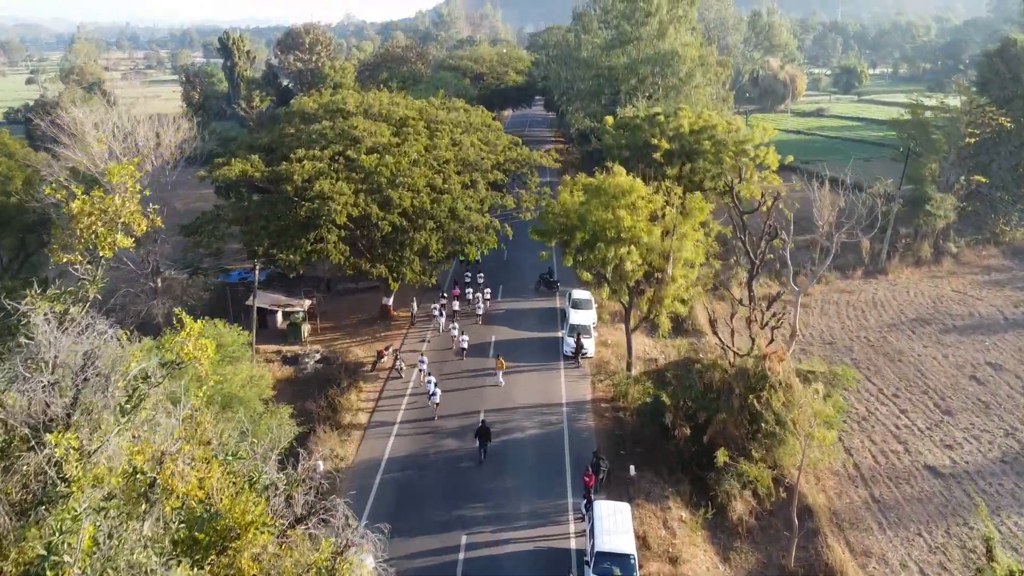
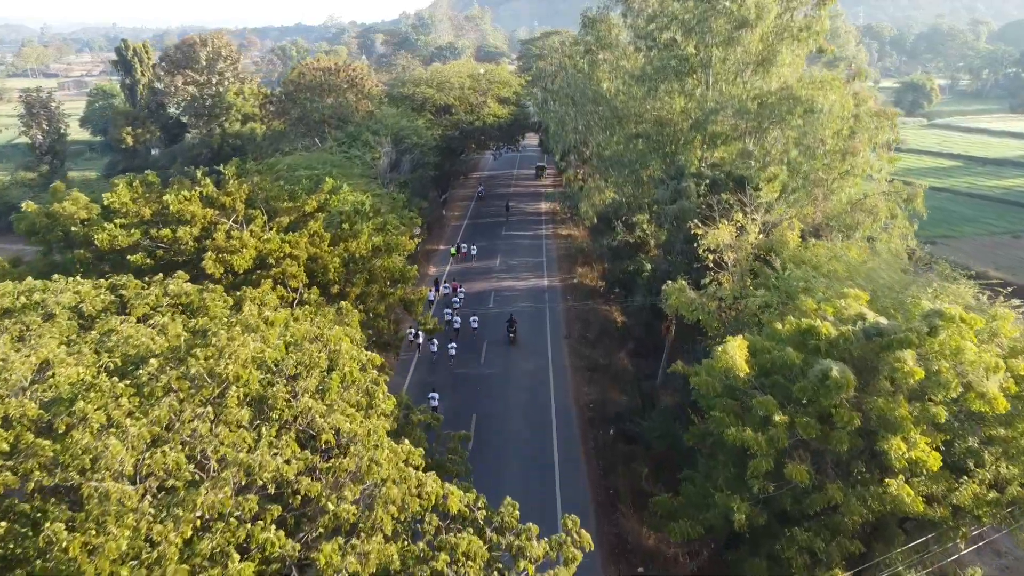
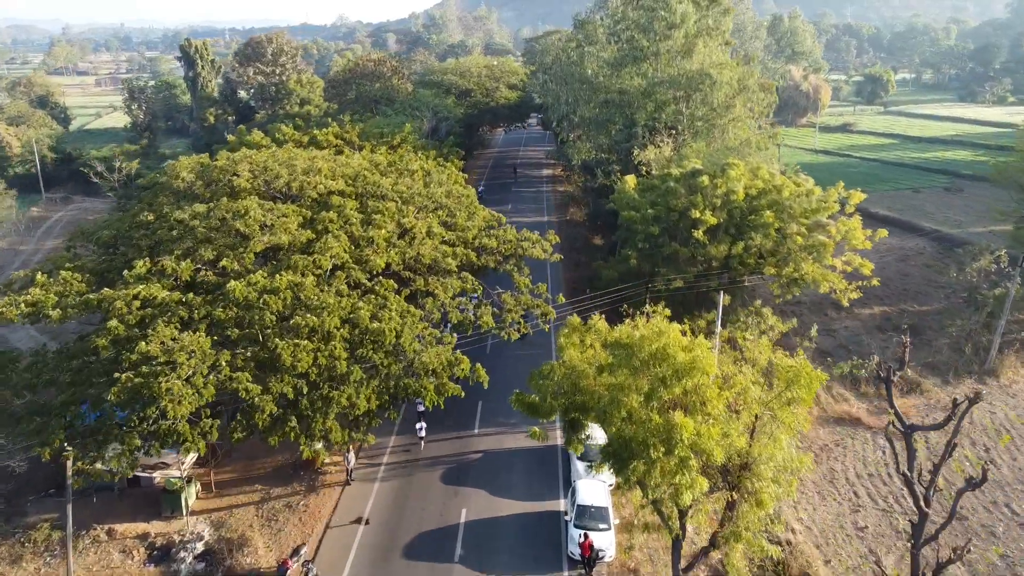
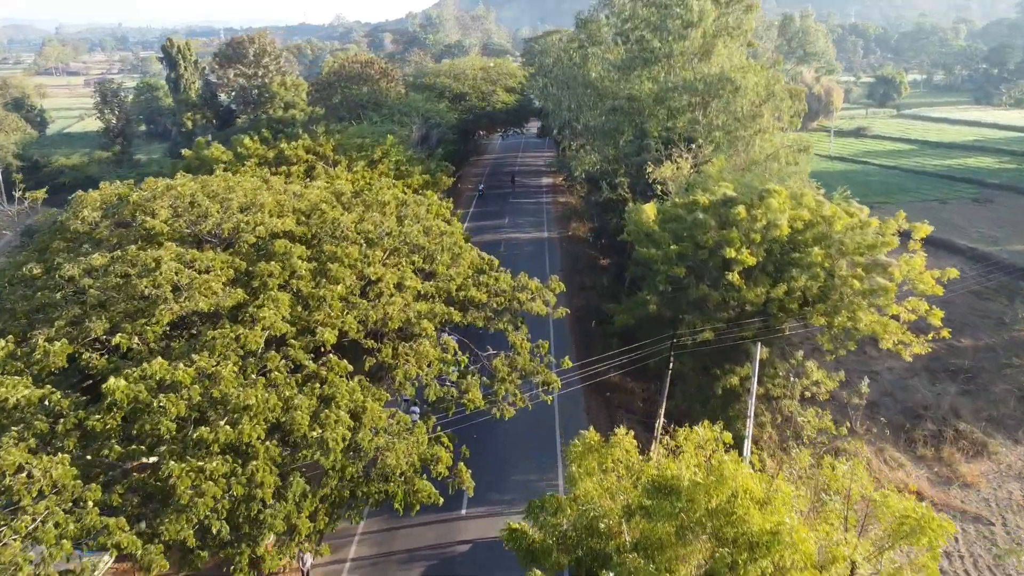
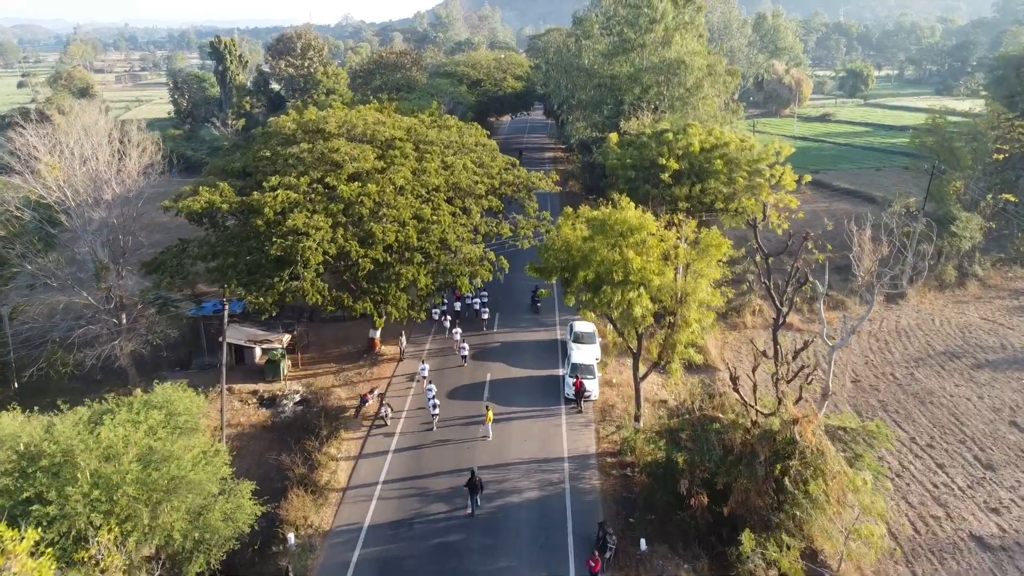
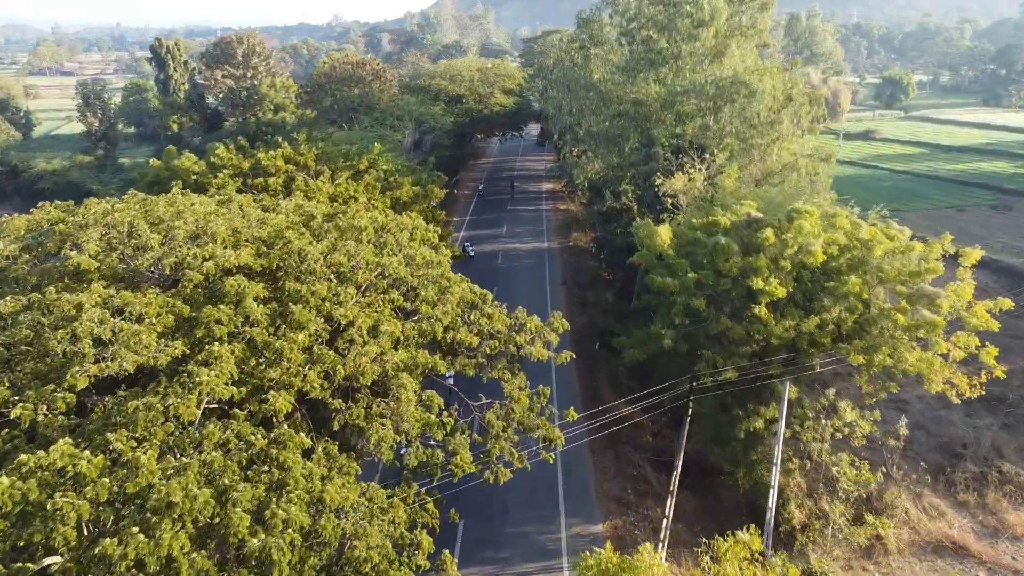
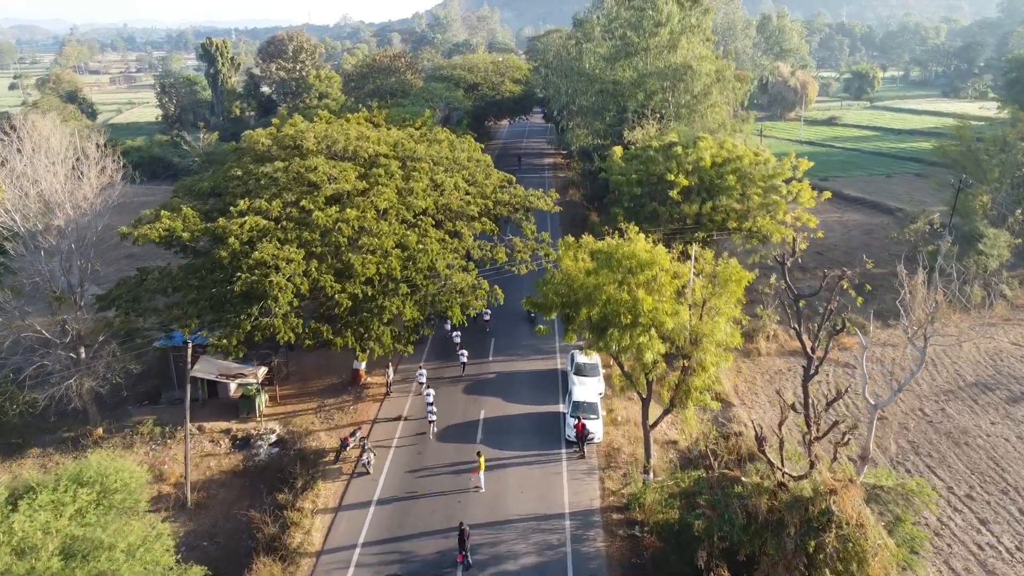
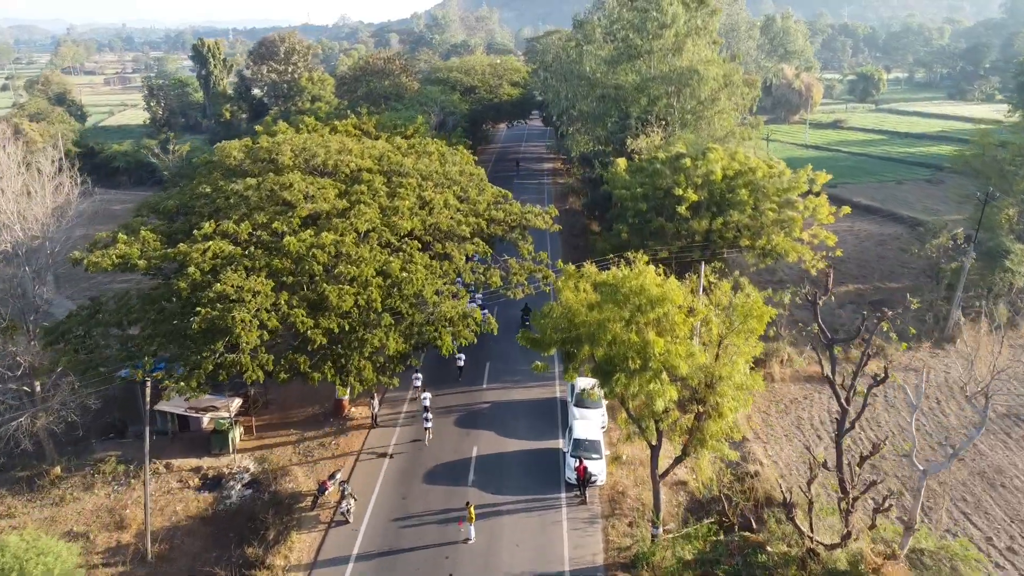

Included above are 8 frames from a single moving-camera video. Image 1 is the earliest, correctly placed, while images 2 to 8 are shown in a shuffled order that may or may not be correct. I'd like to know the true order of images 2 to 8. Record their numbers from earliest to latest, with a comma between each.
5, 7, 8, 3, 4, 6, 2
